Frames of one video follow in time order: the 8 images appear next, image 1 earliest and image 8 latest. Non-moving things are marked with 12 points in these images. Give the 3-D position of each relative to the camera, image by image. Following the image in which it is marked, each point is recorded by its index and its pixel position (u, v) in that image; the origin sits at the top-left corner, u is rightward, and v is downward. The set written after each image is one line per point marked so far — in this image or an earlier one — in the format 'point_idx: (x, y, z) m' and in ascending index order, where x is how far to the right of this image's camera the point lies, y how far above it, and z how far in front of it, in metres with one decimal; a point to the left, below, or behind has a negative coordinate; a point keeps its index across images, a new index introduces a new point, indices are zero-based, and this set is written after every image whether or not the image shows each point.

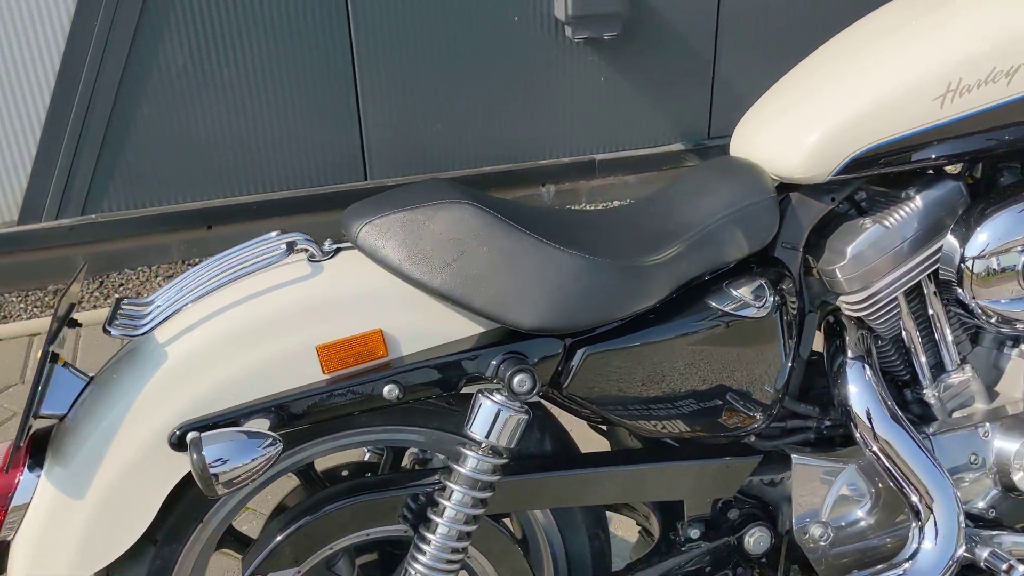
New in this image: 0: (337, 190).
0: (-0.7, +0.4, +4.0) m
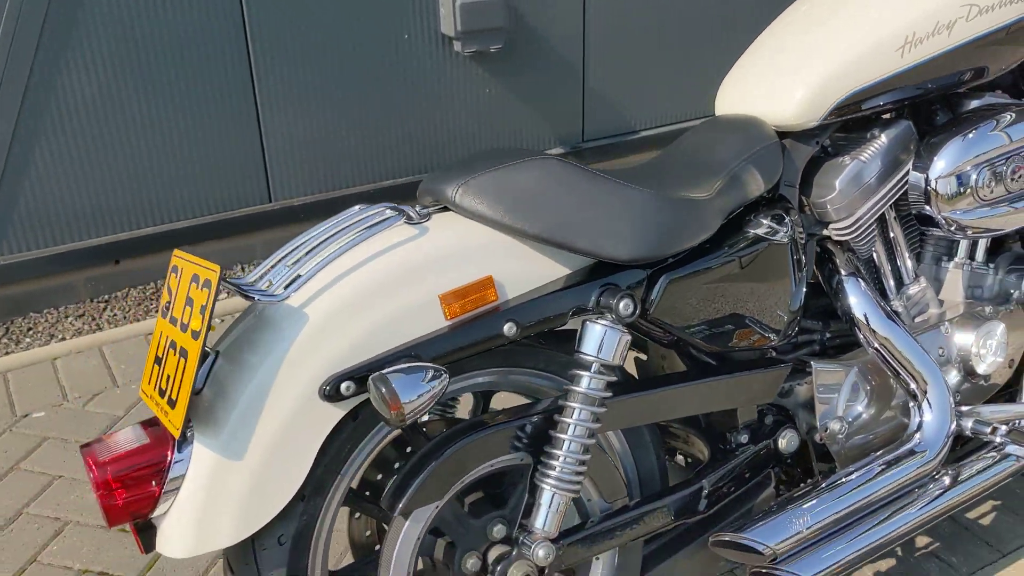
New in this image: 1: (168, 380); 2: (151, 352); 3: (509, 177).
0: (-1.1, +0.3, +4.0) m
1: (-0.5, -0.1, +1.6) m
2: (-0.6, -0.1, +1.7) m
3: (0.0, +0.2, +1.8) m
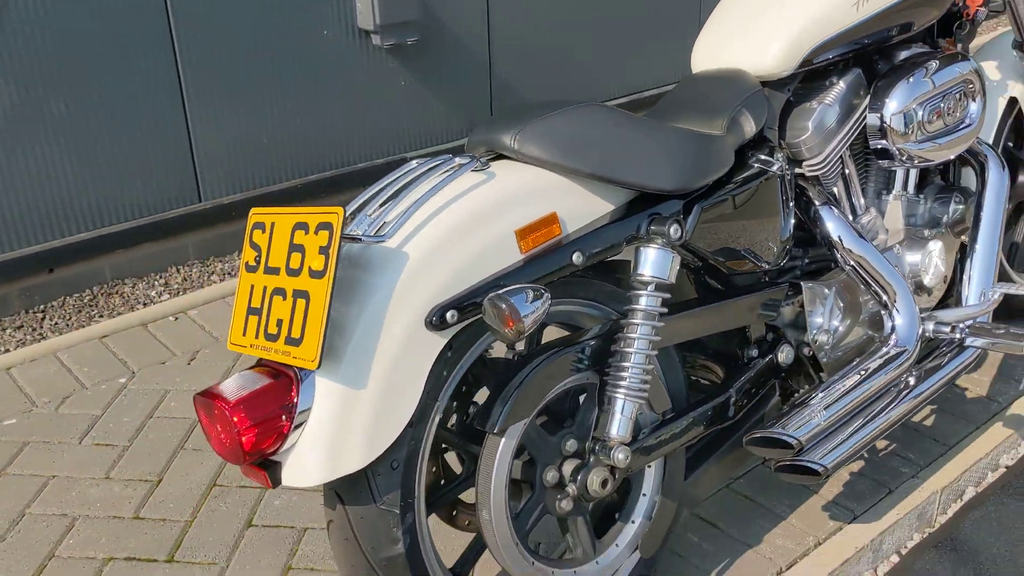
0: (-1.3, +0.3, +4.0) m
1: (-0.4, -0.1, +1.7) m
2: (-0.5, 0.0, +1.8) m
3: (+0.1, +0.3, +1.9) m
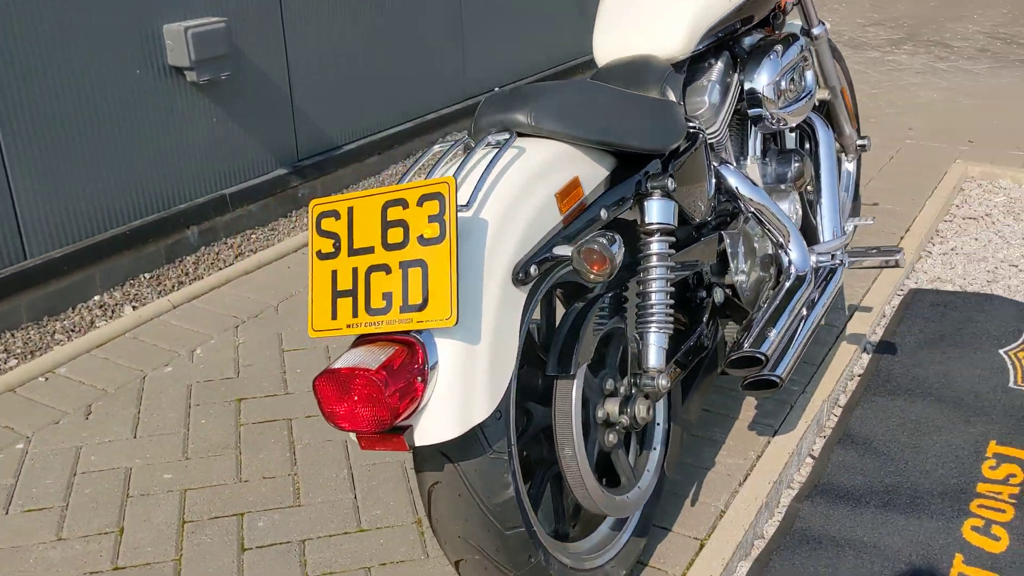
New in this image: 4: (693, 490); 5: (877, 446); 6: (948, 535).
0: (-1.9, 0.0, +3.7) m
1: (-0.2, 0.0, +1.8) m
2: (-0.3, 0.0, +1.9) m
3: (+0.1, +0.4, +2.2) m
4: (+0.5, -0.5, +2.7) m
5: (+1.1, -0.5, +3.0) m
6: (+1.1, -0.6, +2.6) m
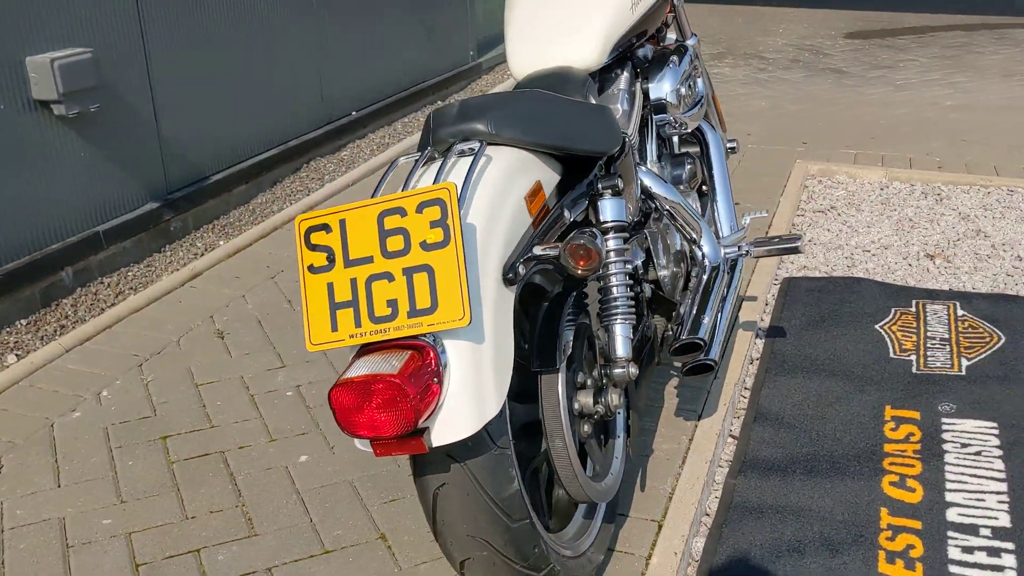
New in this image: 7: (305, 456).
0: (-2.2, -0.1, +3.4) m
1: (-0.2, 0.0, +1.8) m
2: (-0.3, 0.0, +1.9) m
3: (0.0, +0.4, +2.3) m
4: (+0.4, -0.5, +2.9) m
5: (+0.9, -0.4, +3.3) m
6: (+1.0, -0.6, +2.9) m
7: (-0.6, -0.5, +3.0) m
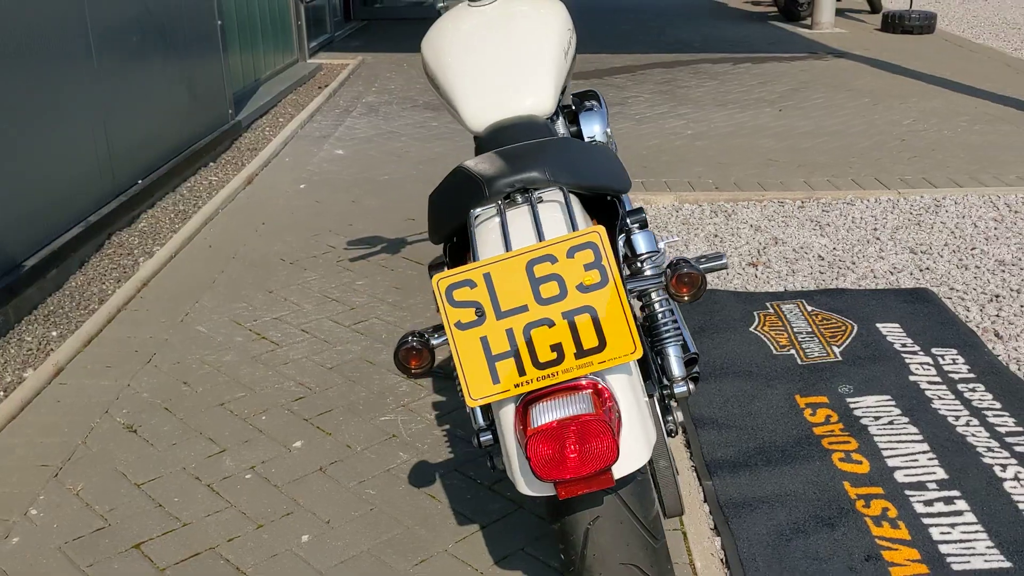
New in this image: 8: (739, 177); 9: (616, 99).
0: (-2.2, -0.5, +2.8) m
1: (+0.1, -0.1, +1.9) m
2: (0.0, -0.1, +1.9) m
3: (+0.1, +0.3, +2.4) m
4: (+0.4, -0.6, +3.0) m
5: (+0.7, -0.5, +3.6) m
6: (+1.0, -0.6, +3.2) m
7: (-0.6, -0.7, +2.9) m
8: (+1.5, +0.7, +6.7) m
9: (+1.0, +1.8, +9.4) m
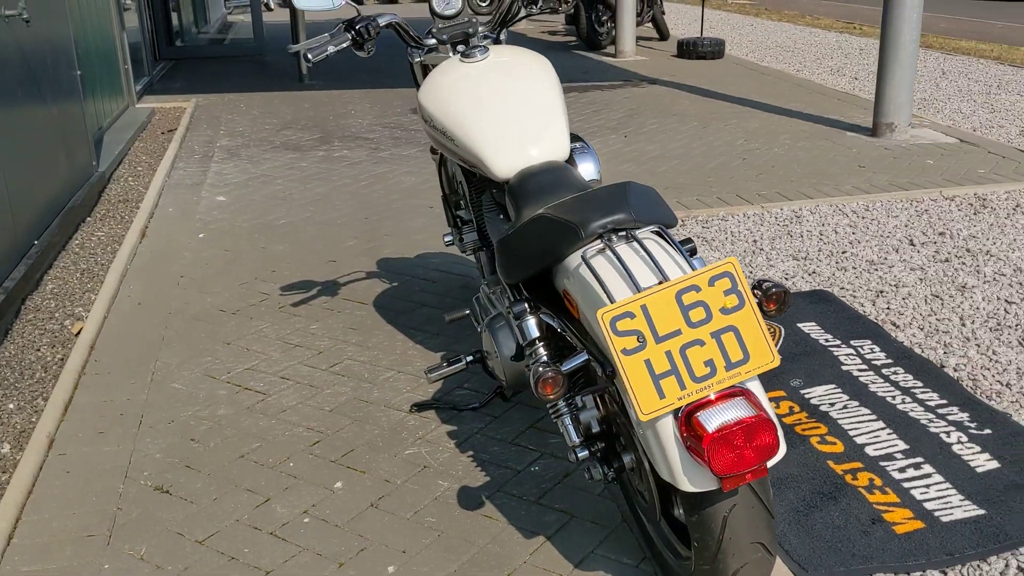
0: (-1.9, -0.8, +2.6) m
1: (+0.4, -0.2, +2.2) m
2: (+0.3, -0.2, +2.2) m
3: (+0.3, +0.2, +2.7) m
4: (+0.5, -0.7, +3.4) m
5: (+0.8, -0.5, +4.0) m
6: (+1.1, -0.6, +3.7) m
7: (-0.4, -0.8, +3.0) m
8: (+0.8, +0.6, +7.2) m
9: (-0.4, +1.5, +9.8) m
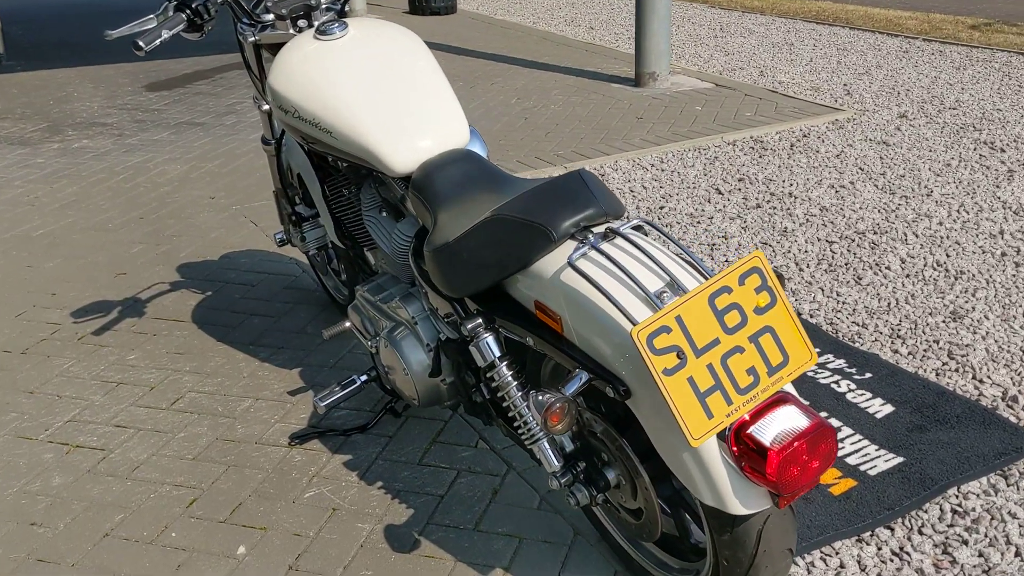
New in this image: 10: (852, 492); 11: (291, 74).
0: (-1.8, -1.1, +1.8) m
1: (+0.5, -0.2, +2.0) m
2: (+0.4, -0.2, +2.0) m
3: (+0.2, +0.2, +2.4) m
4: (+0.3, -0.6, +3.2) m
5: (+0.3, -0.5, +3.8) m
6: (+0.8, -0.5, +3.6) m
7: (-0.4, -0.9, +2.6) m
8: (-0.7, +0.8, +6.9) m
9: (-2.6, +1.6, +9.0) m
10: (+1.1, -0.7, +3.2) m
11: (-0.7, +0.7, +3.2) m
